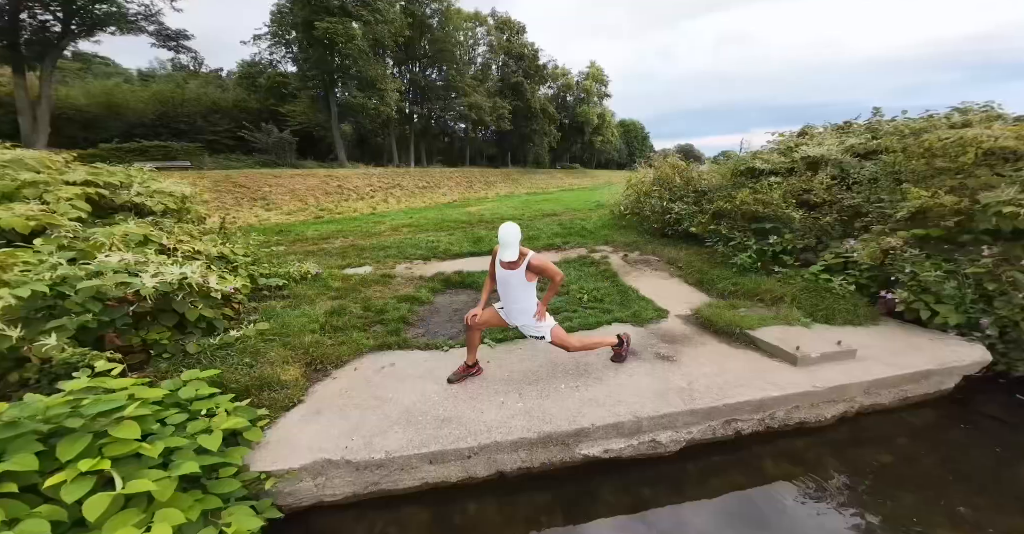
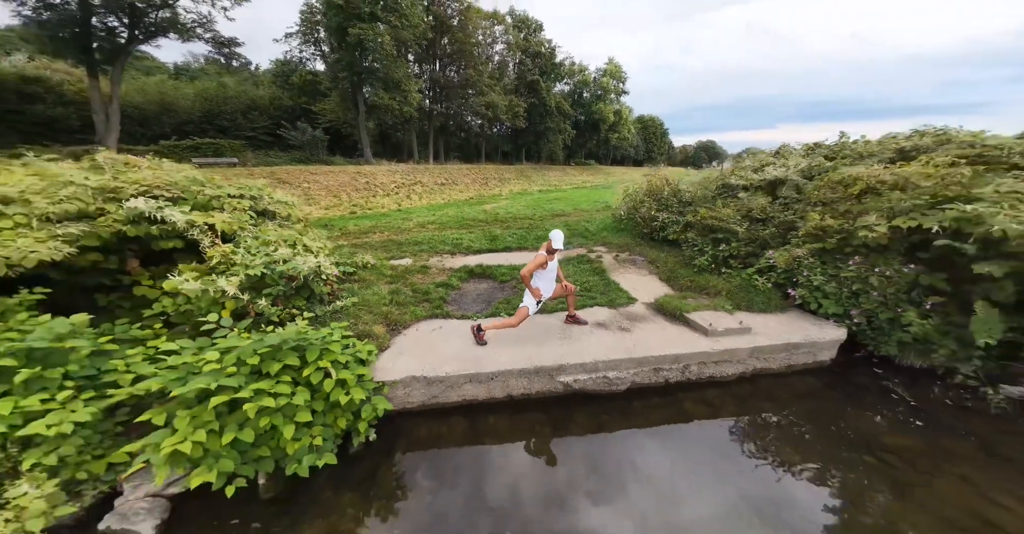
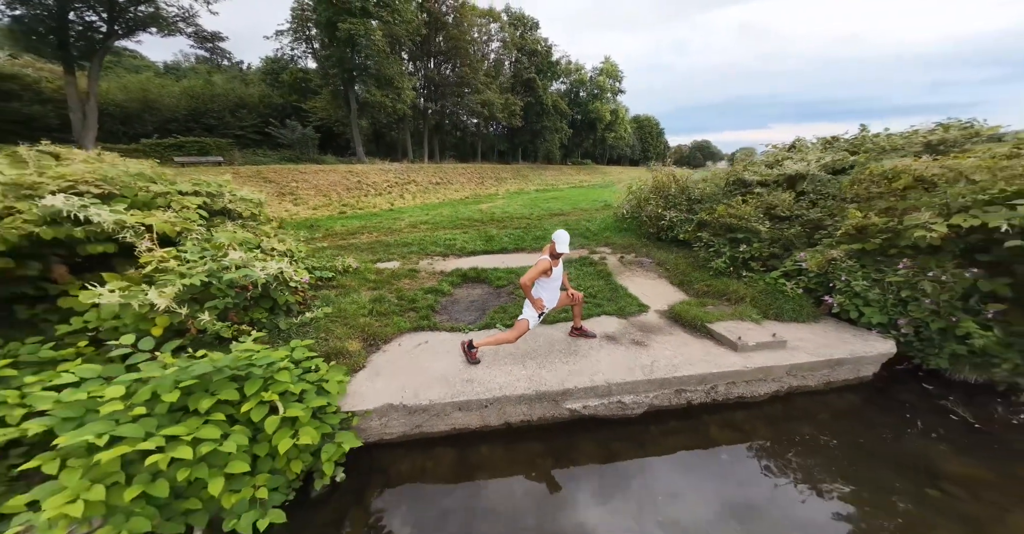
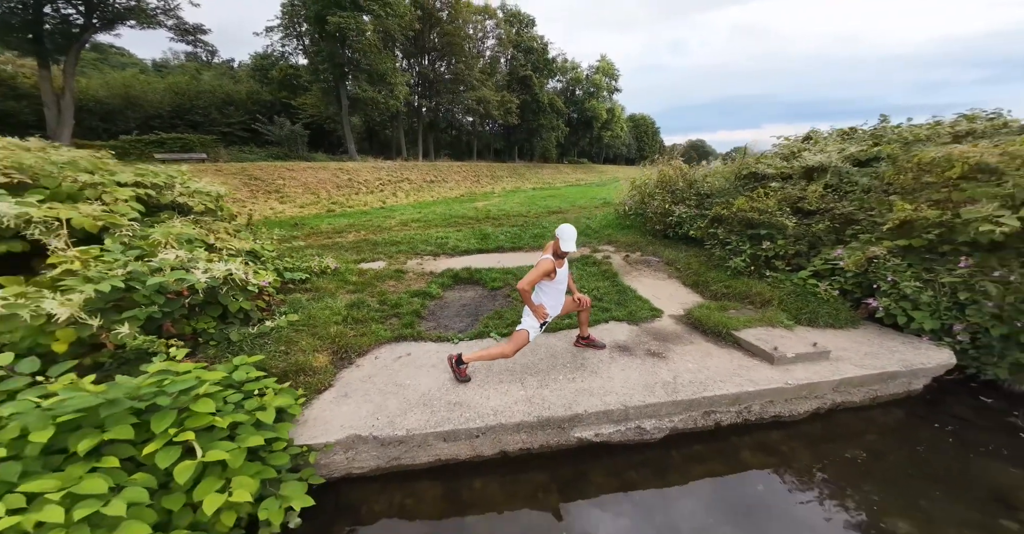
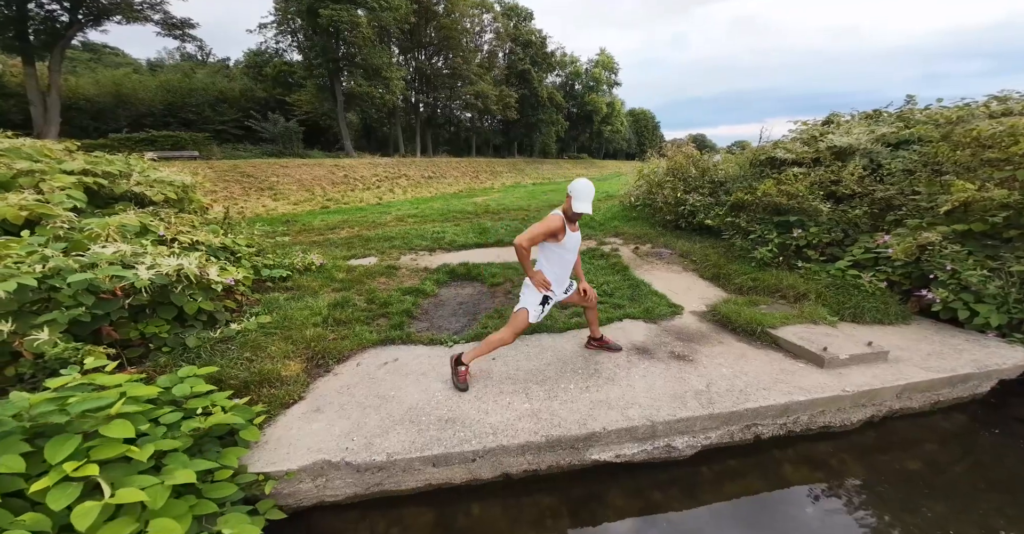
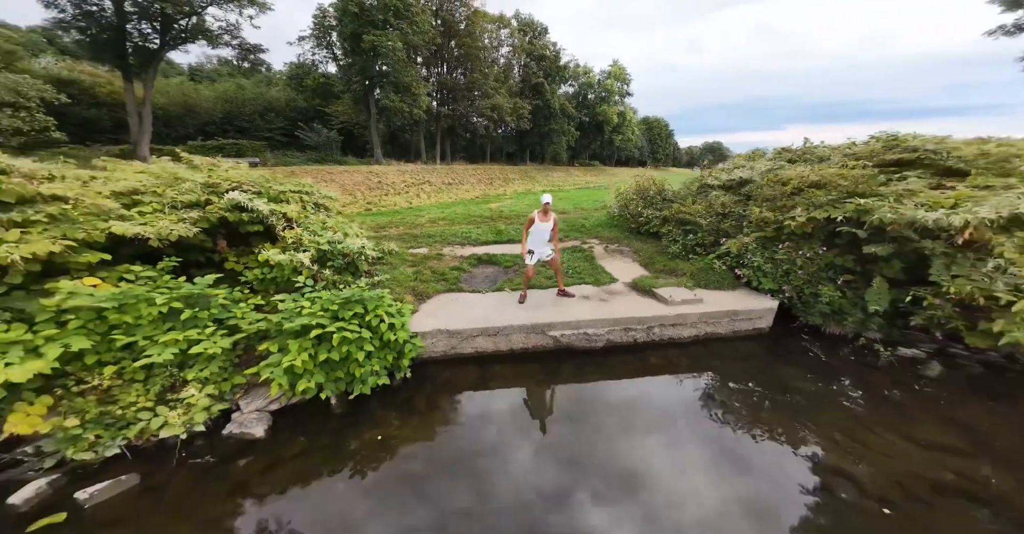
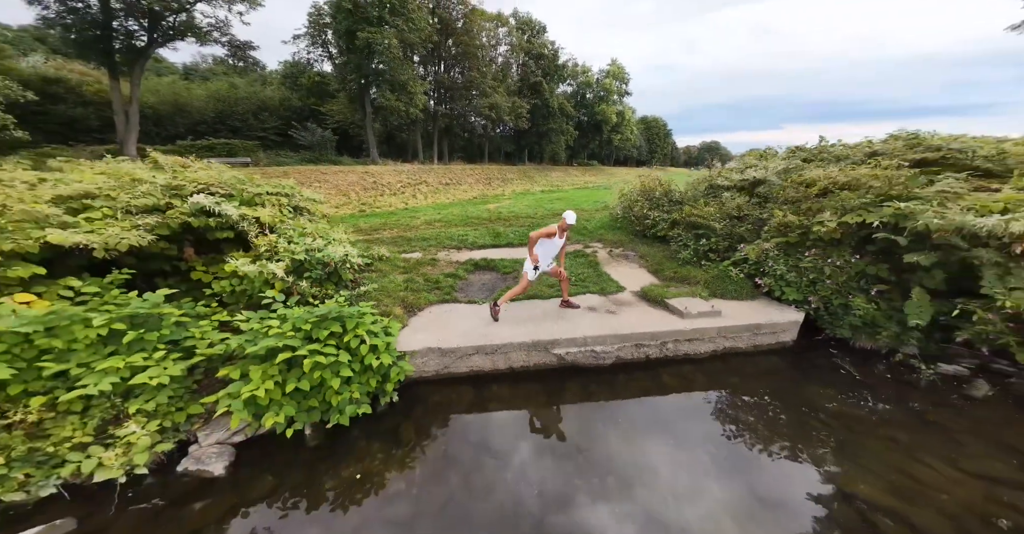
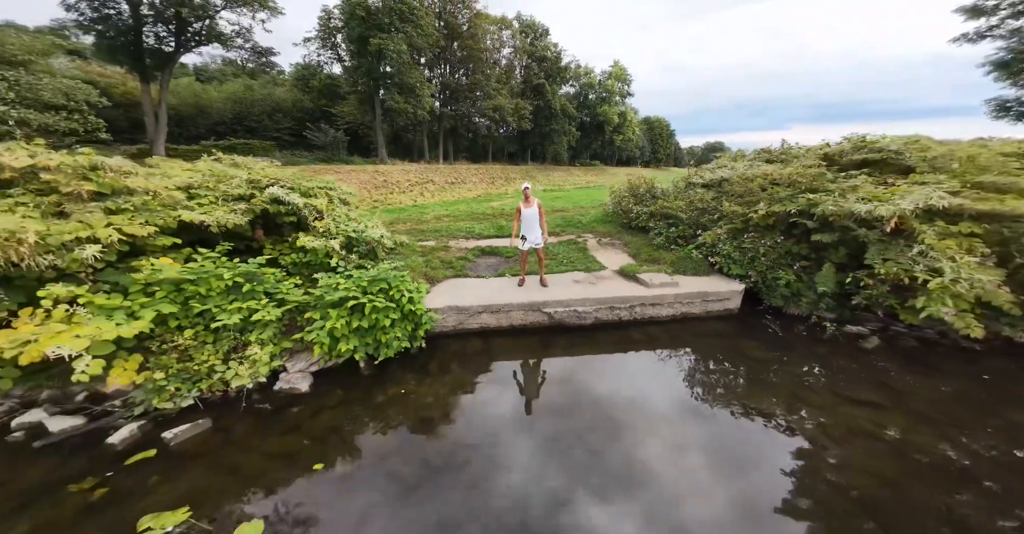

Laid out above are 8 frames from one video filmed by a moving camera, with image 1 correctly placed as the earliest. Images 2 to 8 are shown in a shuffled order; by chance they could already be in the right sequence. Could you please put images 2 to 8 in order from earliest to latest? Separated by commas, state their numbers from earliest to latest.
5, 4, 3, 2, 7, 6, 8
